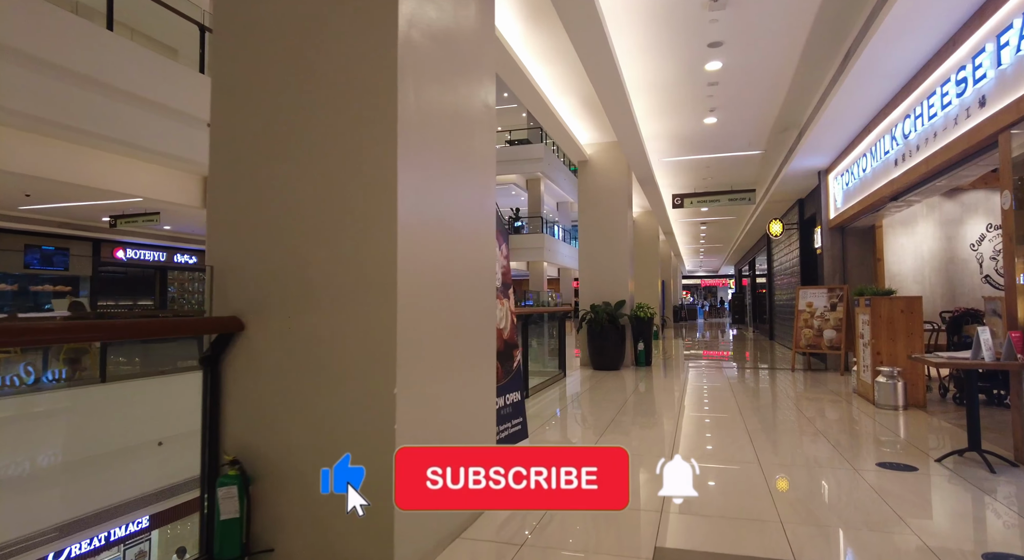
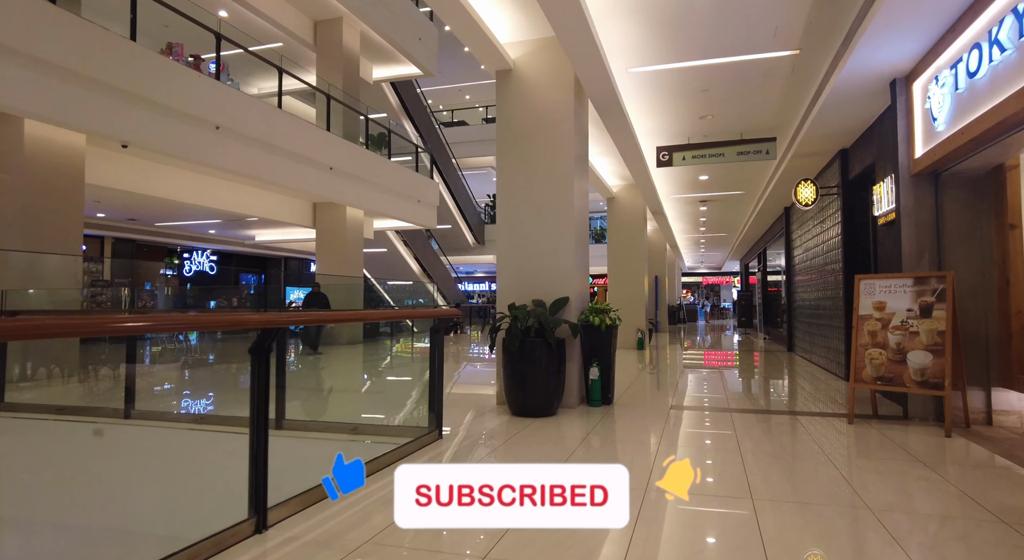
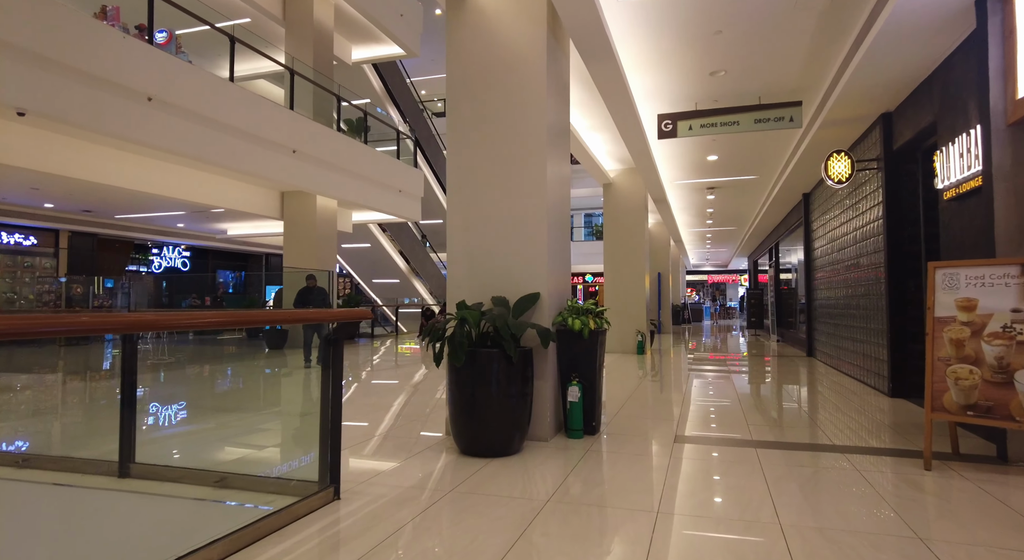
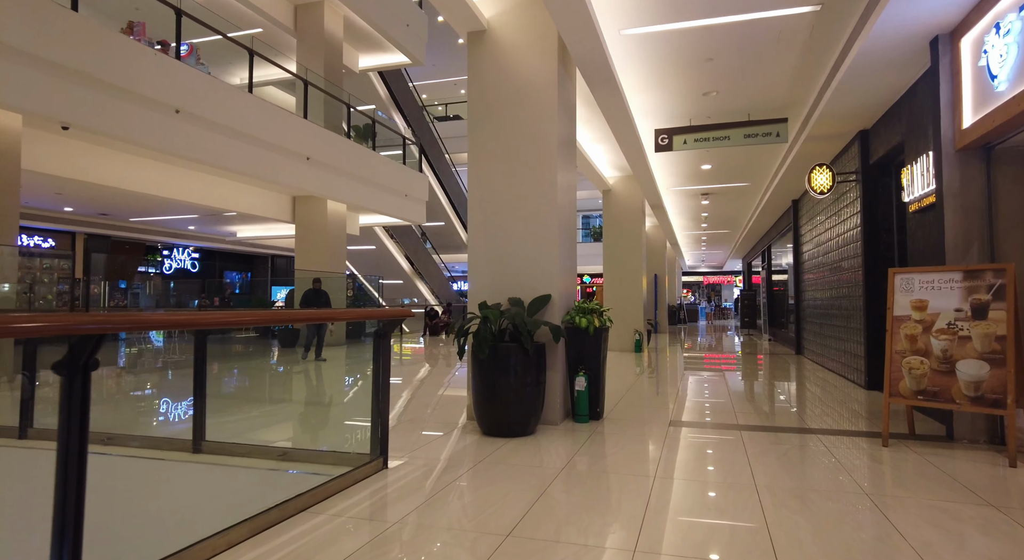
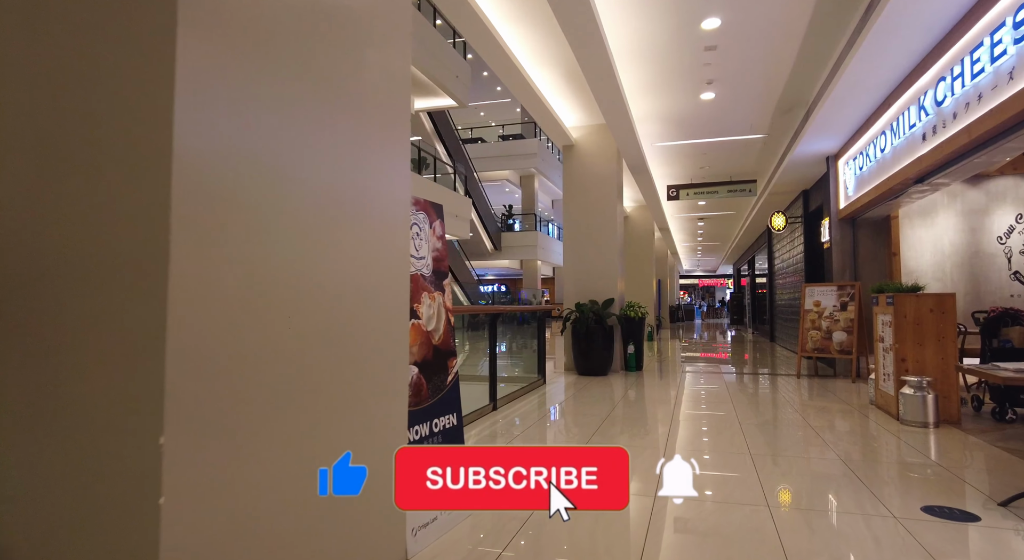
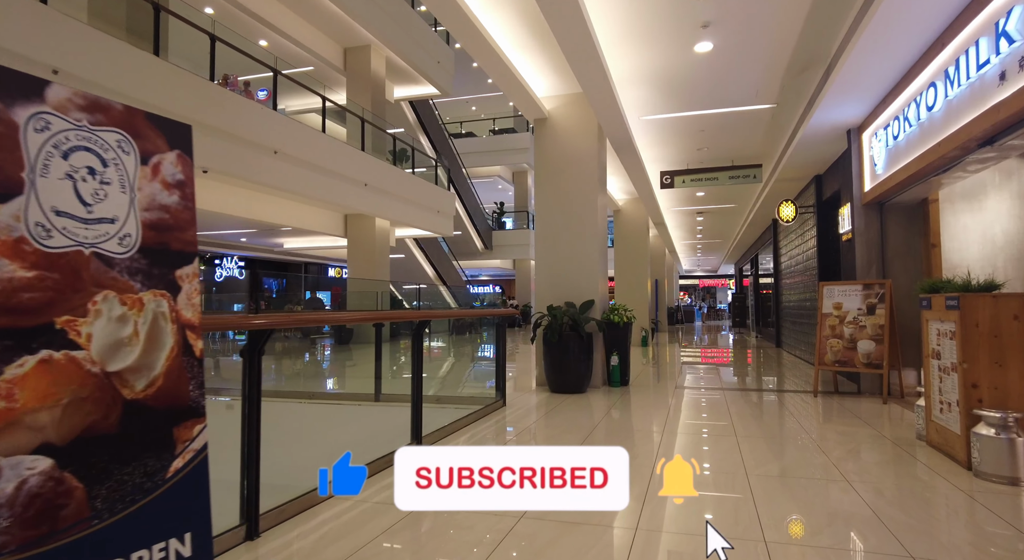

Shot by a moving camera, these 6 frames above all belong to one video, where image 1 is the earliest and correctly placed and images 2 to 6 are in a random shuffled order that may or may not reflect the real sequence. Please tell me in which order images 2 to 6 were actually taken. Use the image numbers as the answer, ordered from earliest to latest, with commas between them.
5, 6, 2, 4, 3
